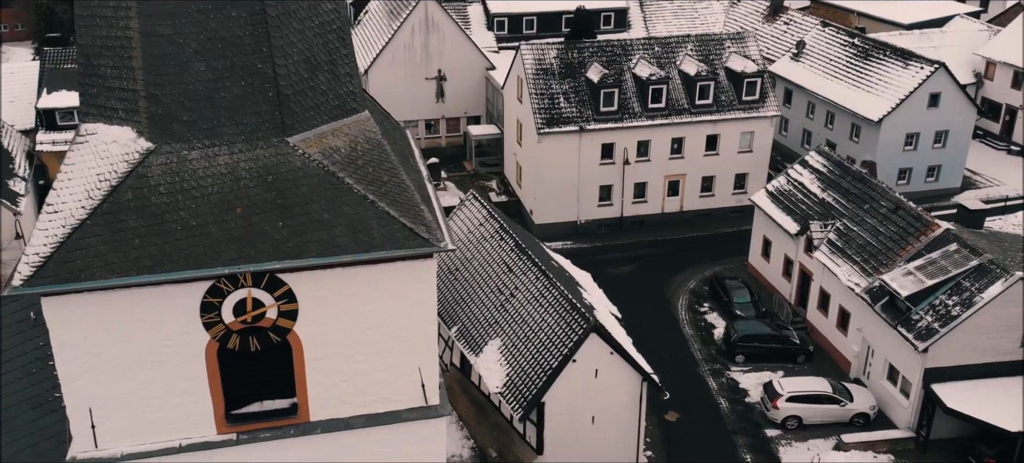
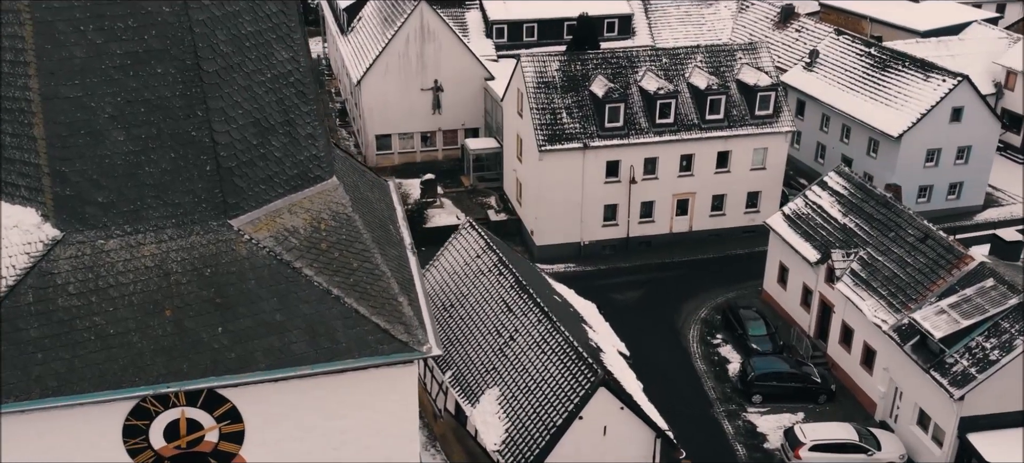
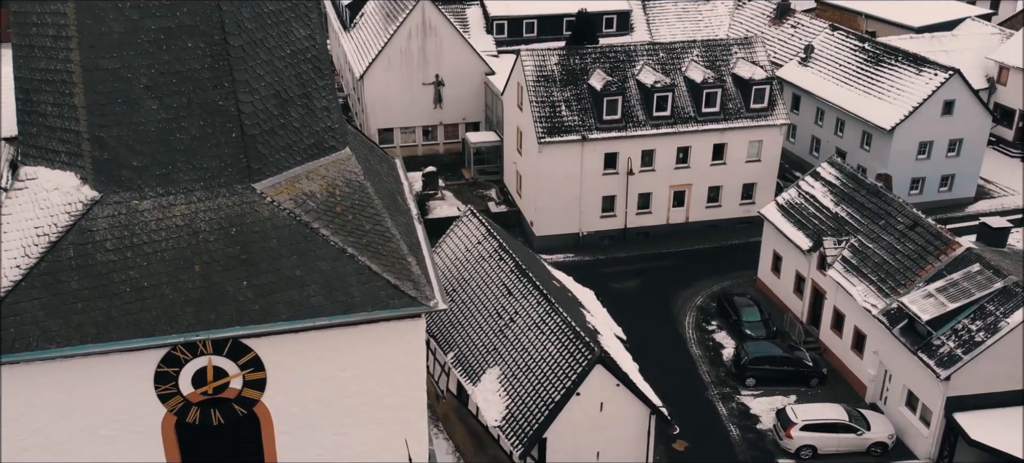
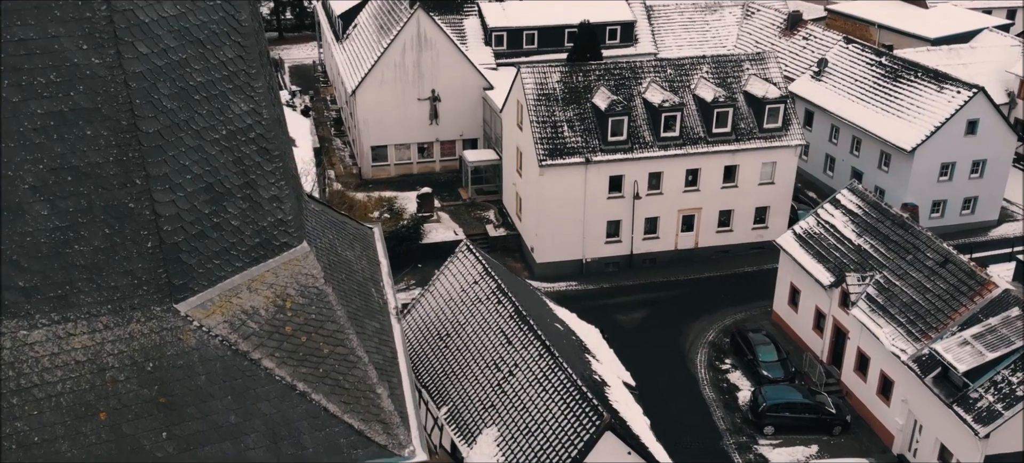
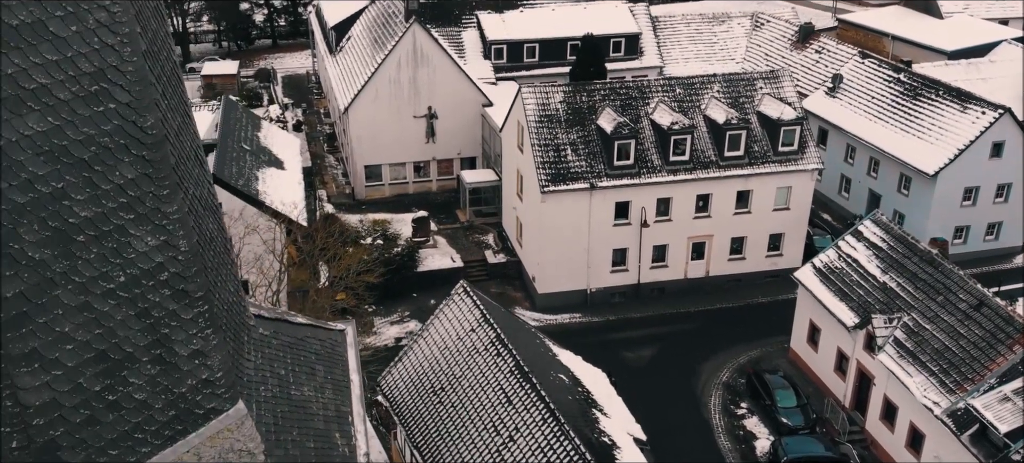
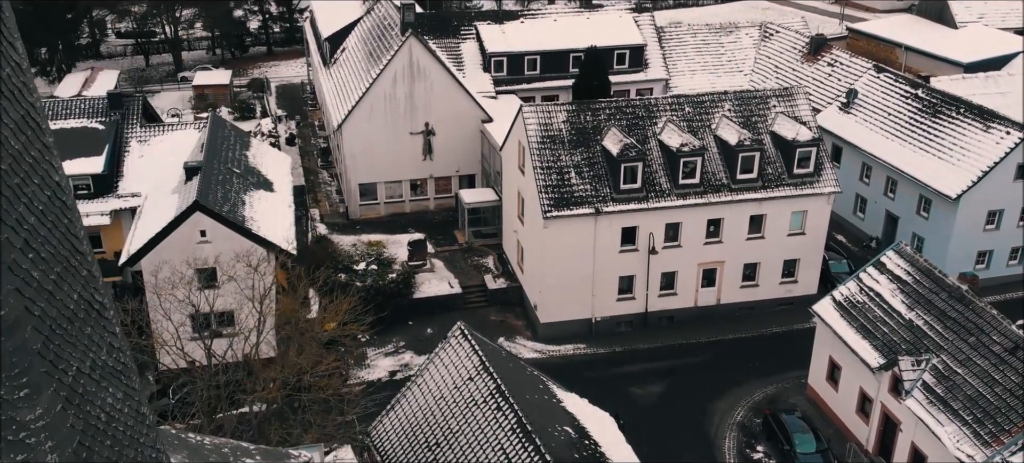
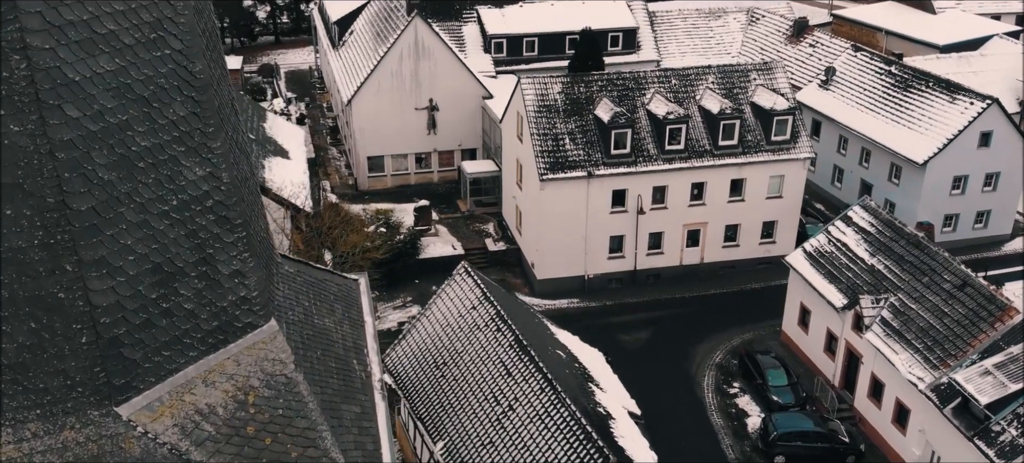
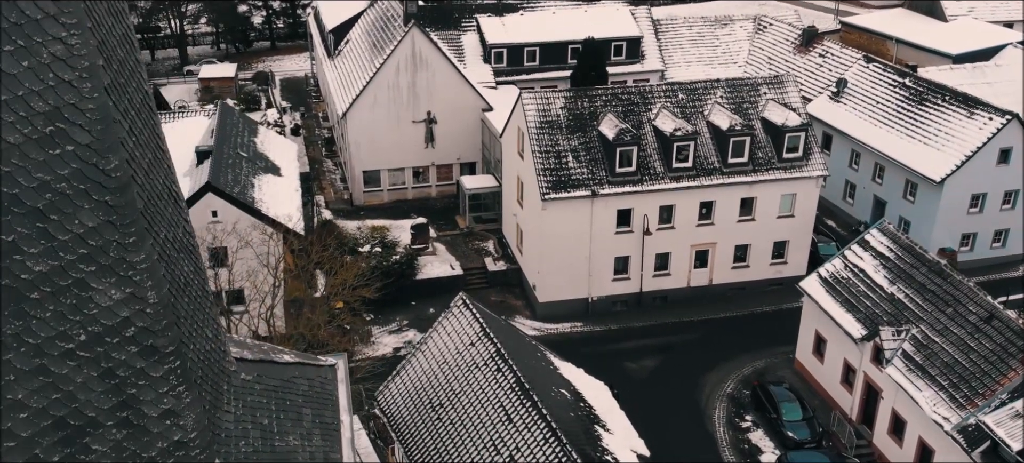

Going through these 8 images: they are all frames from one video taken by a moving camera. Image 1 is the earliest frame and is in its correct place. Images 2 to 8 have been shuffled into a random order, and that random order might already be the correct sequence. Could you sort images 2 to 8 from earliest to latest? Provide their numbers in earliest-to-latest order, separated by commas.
3, 2, 4, 7, 5, 8, 6
